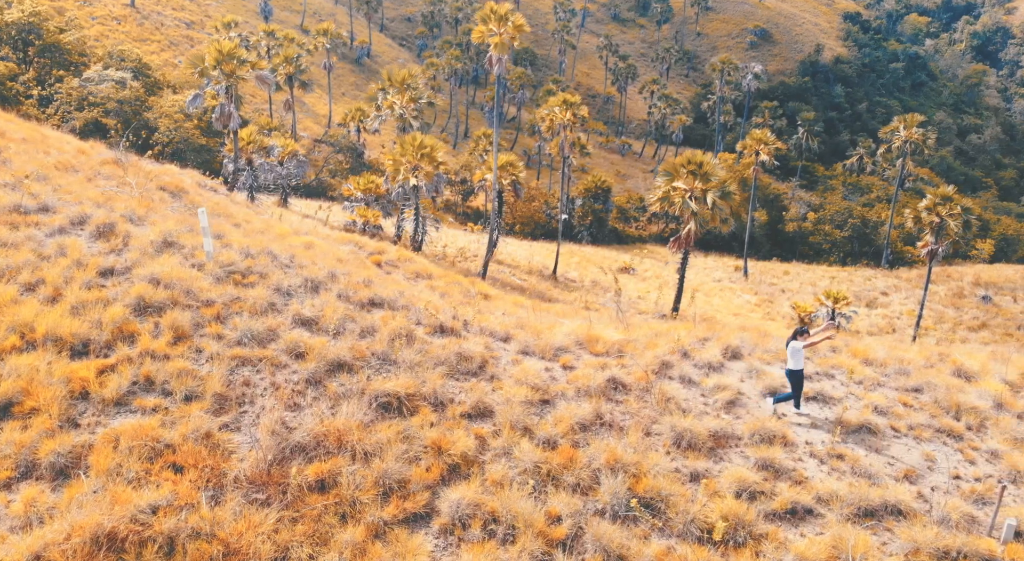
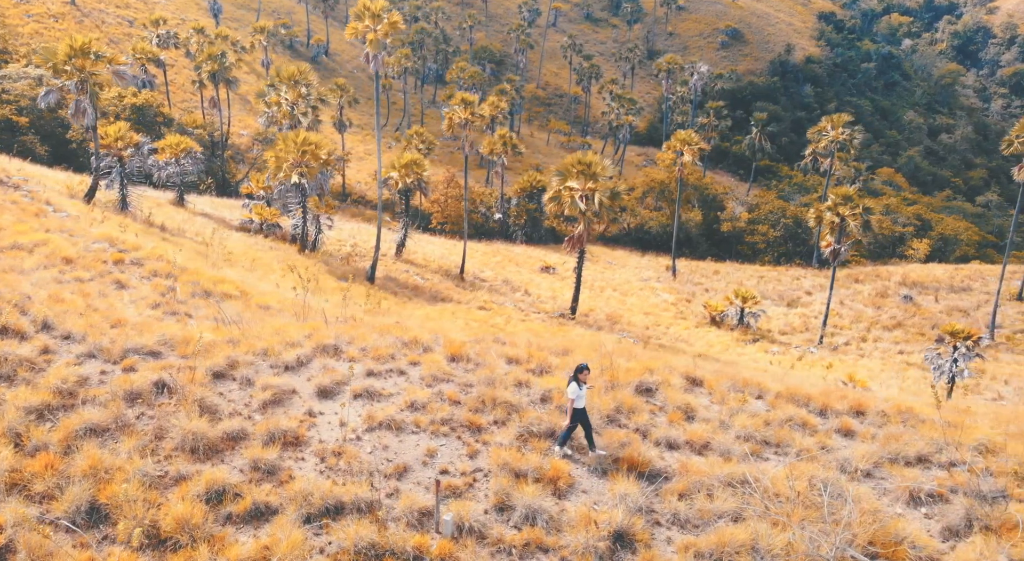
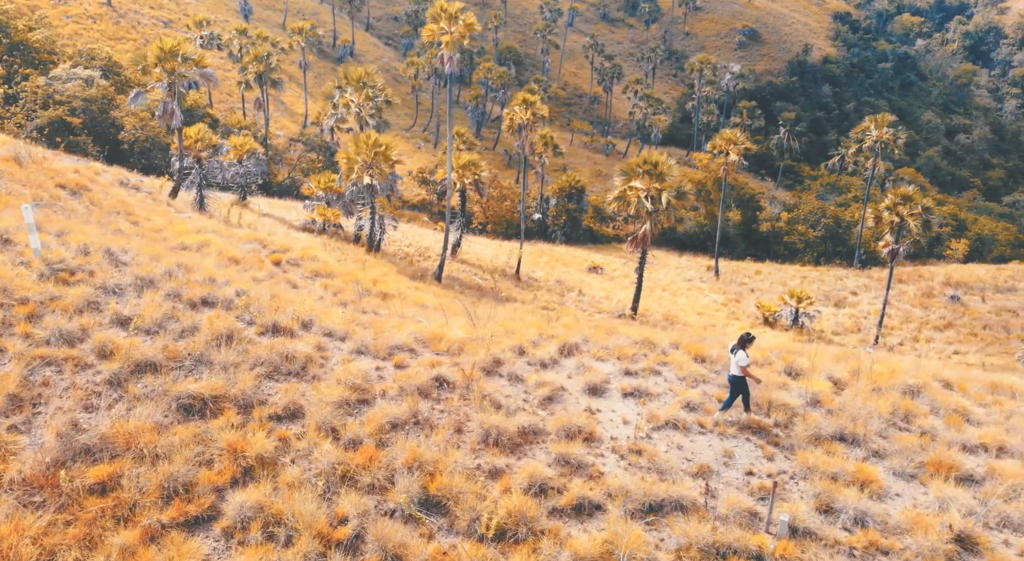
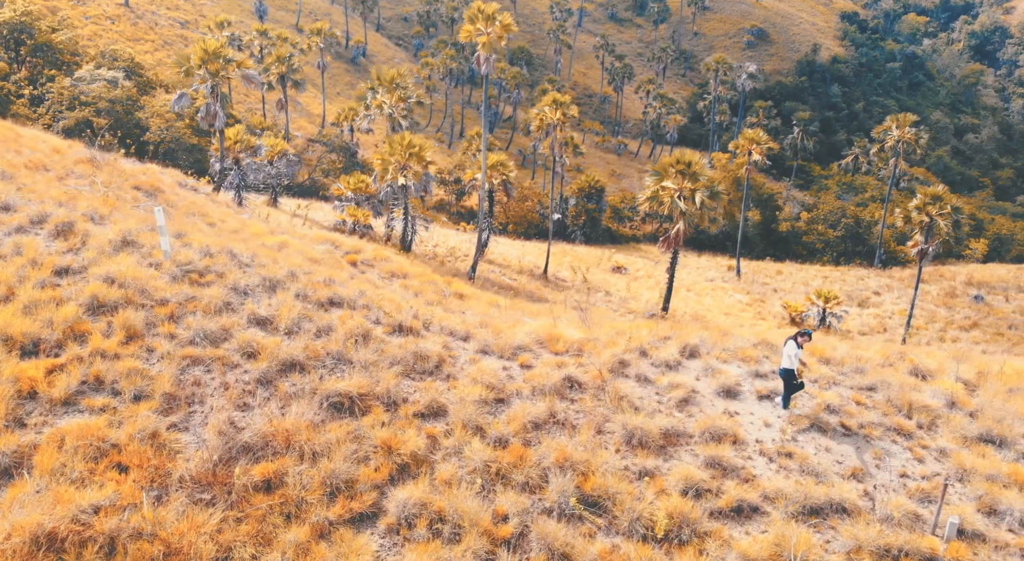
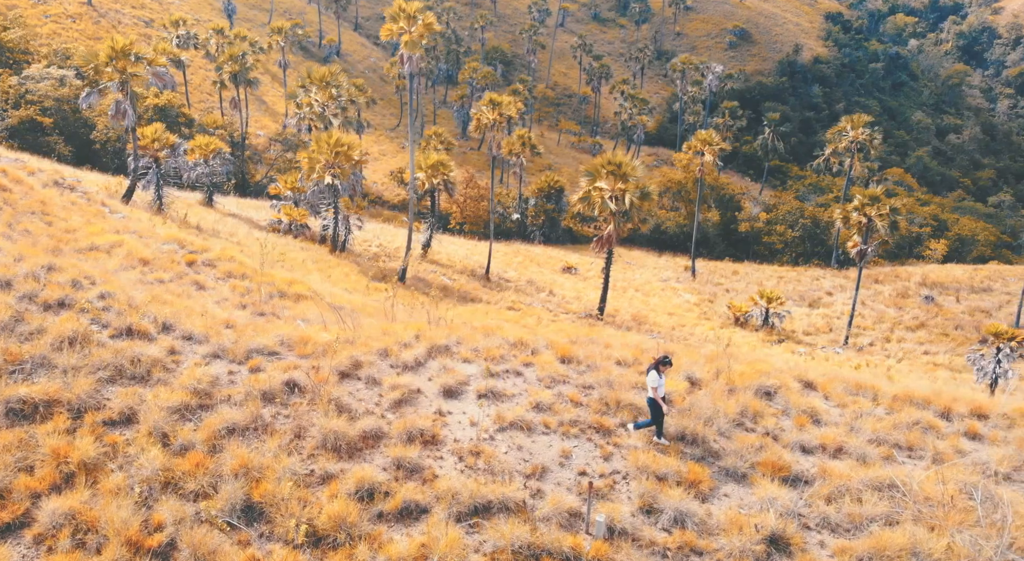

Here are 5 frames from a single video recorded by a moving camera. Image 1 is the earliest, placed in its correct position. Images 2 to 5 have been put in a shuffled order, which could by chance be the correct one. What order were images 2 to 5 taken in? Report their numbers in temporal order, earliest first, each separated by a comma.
4, 3, 5, 2
